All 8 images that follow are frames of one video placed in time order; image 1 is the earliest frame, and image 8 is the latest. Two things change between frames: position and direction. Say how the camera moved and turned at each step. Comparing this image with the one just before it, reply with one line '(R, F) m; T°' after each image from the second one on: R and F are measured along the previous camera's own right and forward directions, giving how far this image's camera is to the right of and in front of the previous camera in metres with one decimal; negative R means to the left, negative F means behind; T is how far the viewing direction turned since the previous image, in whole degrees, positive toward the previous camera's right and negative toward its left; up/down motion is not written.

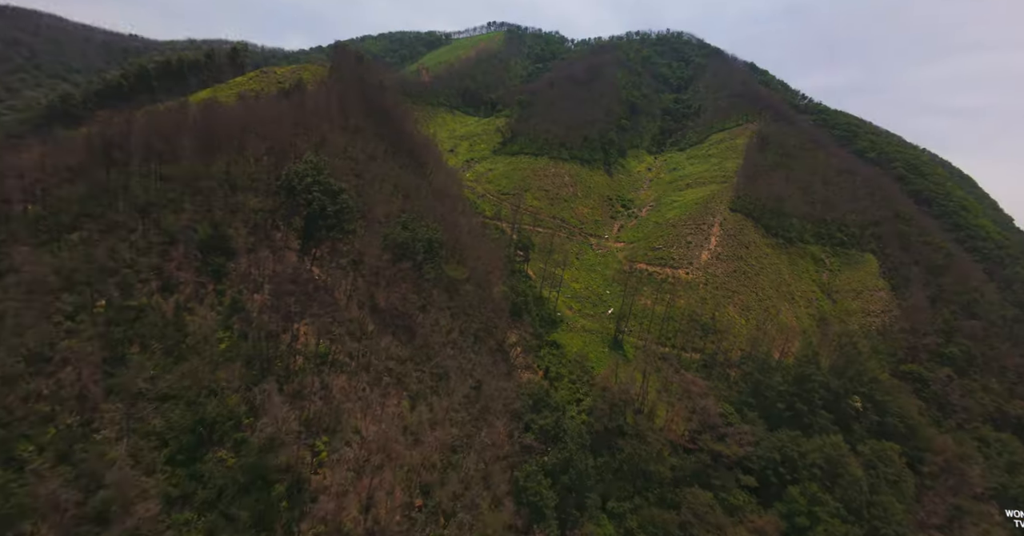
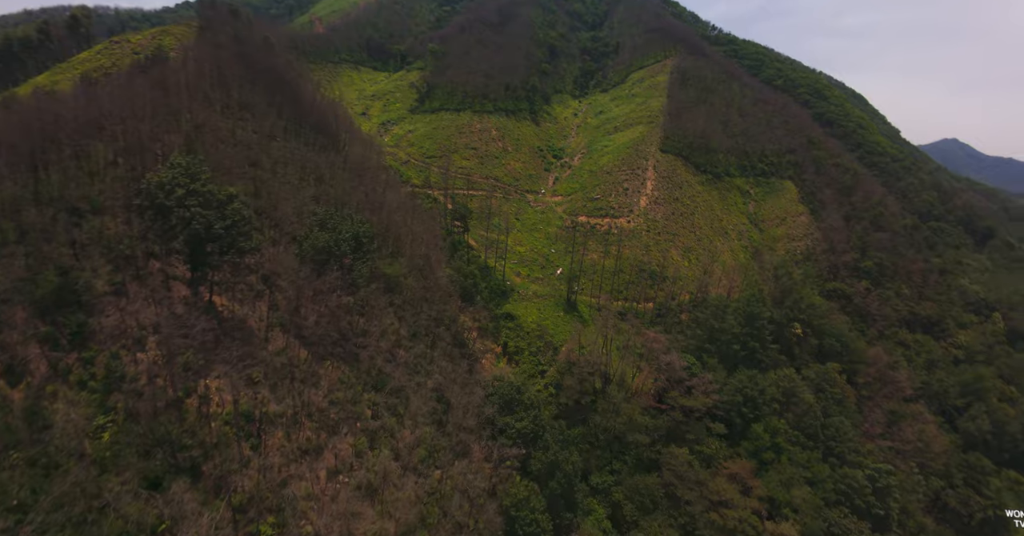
(-1.4, +6.1) m; +8°
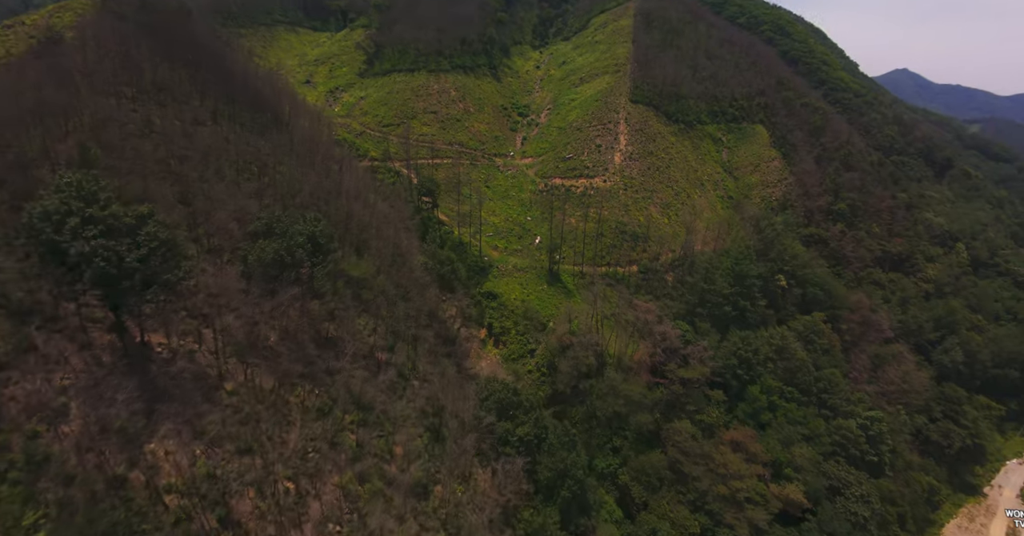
(-1.4, +4.9) m; +4°
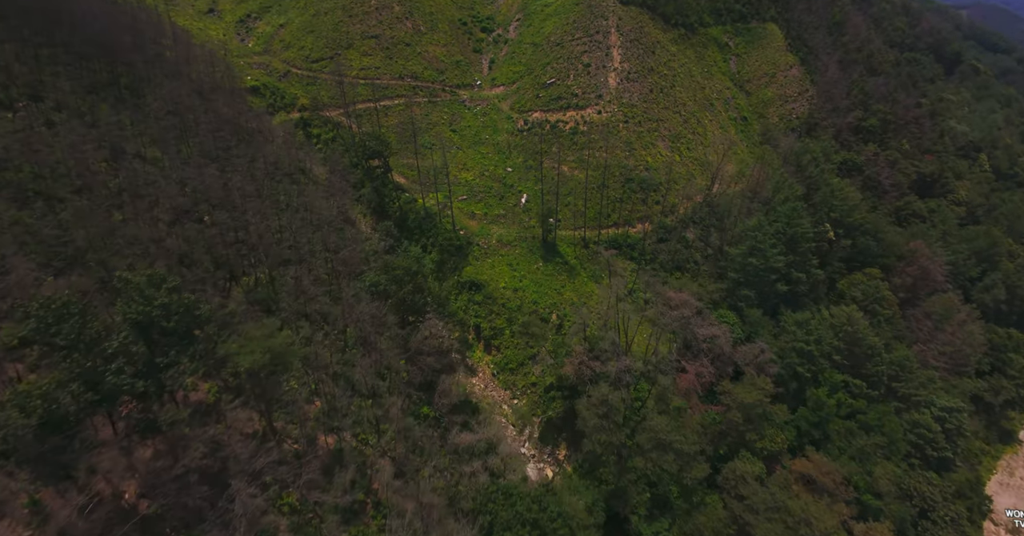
(-1.2, +17.2) m; +3°
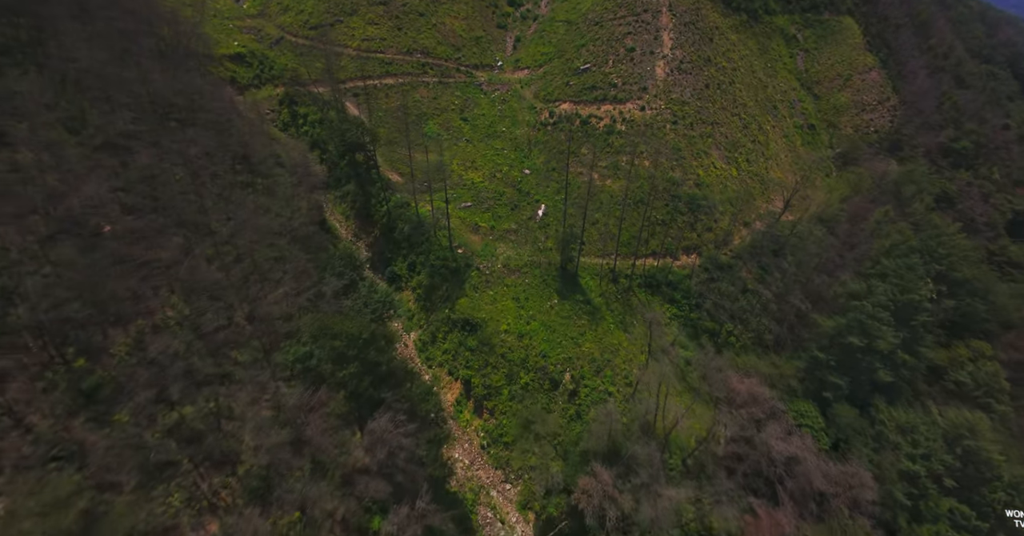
(+0.6, +12.9) m; -2°
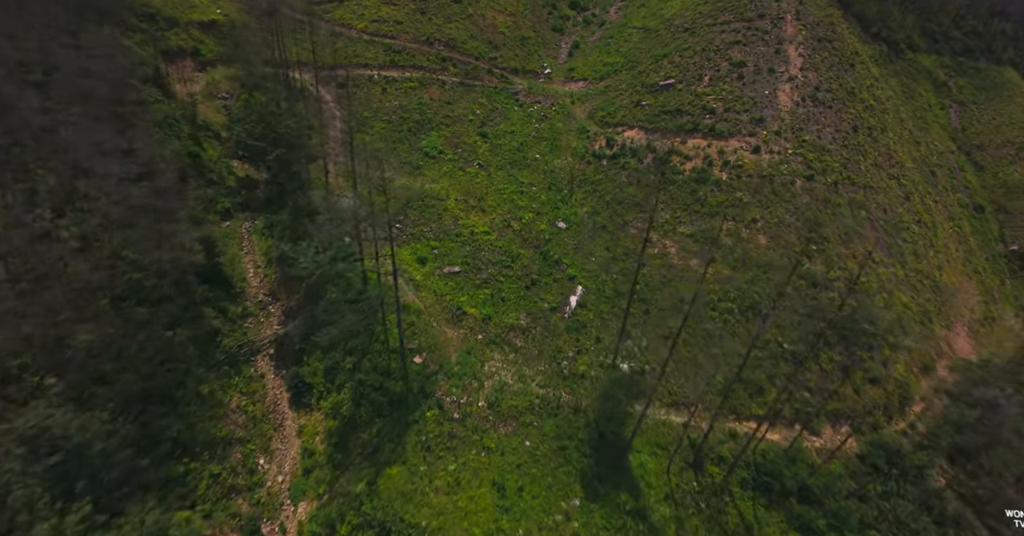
(+1.3, +22.4) m; -4°
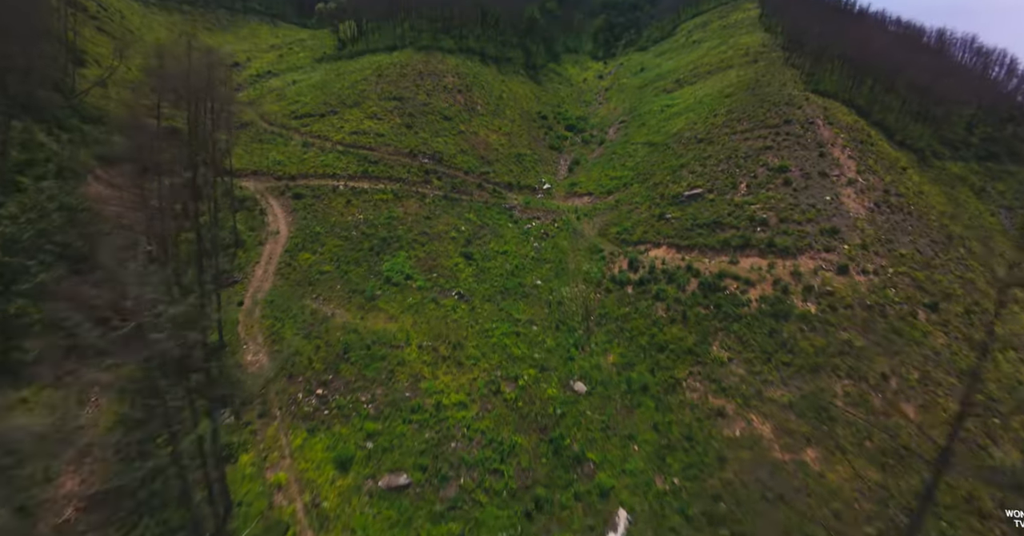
(+0.4, +12.5) m; 0°
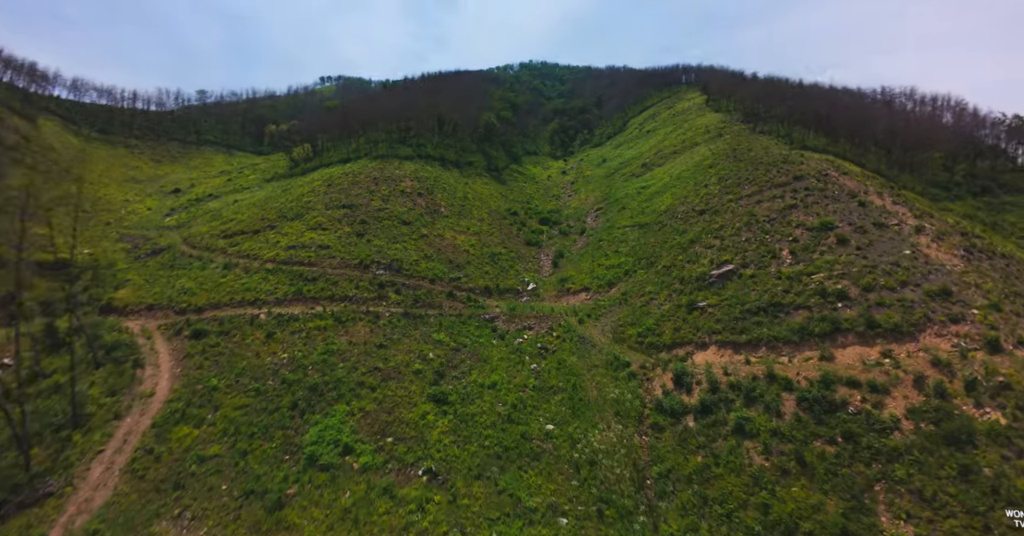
(-0.3, +10.6) m; +3°
